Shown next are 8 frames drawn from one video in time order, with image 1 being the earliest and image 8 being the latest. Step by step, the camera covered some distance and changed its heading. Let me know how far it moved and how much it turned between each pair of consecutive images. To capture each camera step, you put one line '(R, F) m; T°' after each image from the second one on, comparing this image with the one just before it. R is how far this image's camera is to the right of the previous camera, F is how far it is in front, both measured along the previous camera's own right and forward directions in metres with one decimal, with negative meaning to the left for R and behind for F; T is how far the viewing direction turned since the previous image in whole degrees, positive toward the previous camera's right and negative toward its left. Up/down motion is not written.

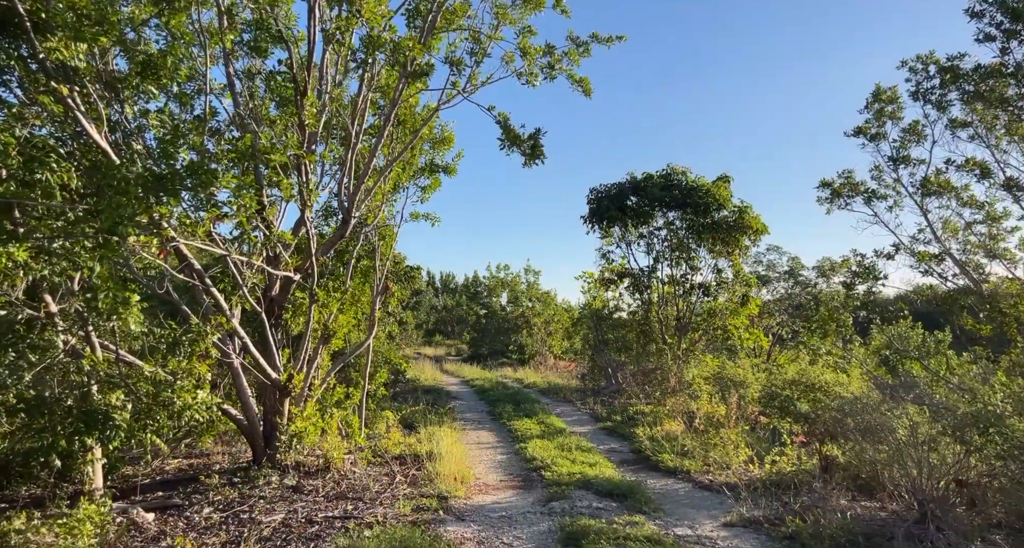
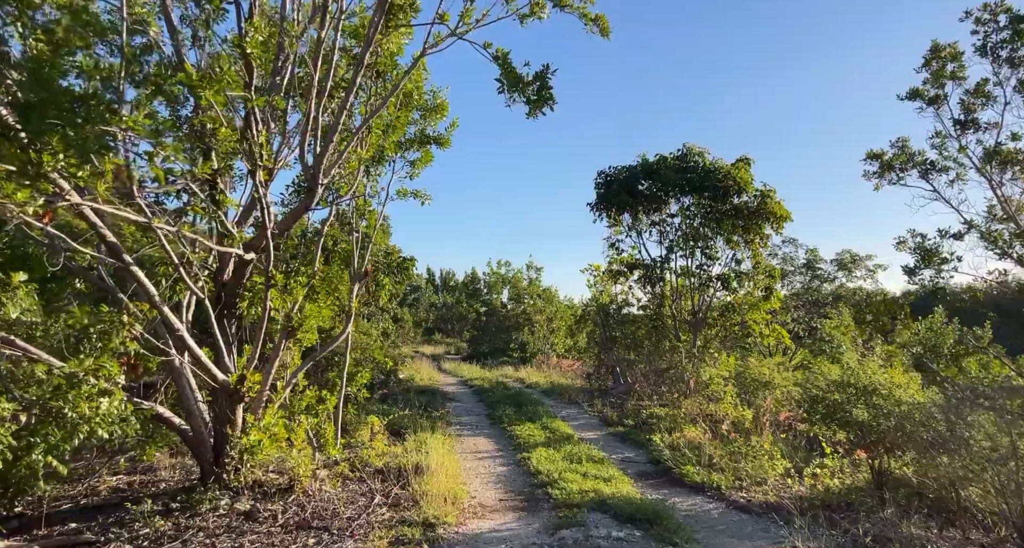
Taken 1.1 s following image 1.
(0.0, +1.0) m; 0°
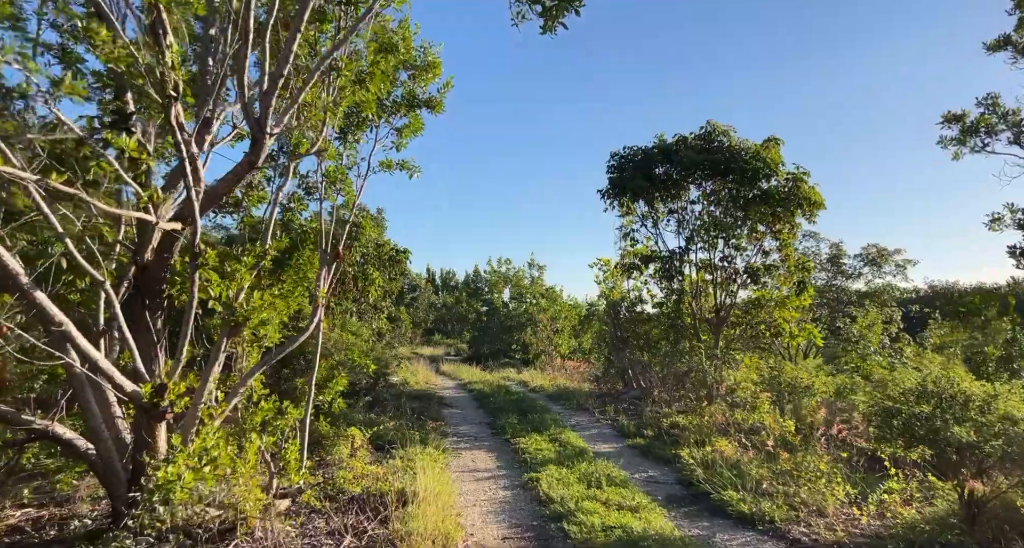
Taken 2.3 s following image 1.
(0.0, +1.1) m; 0°
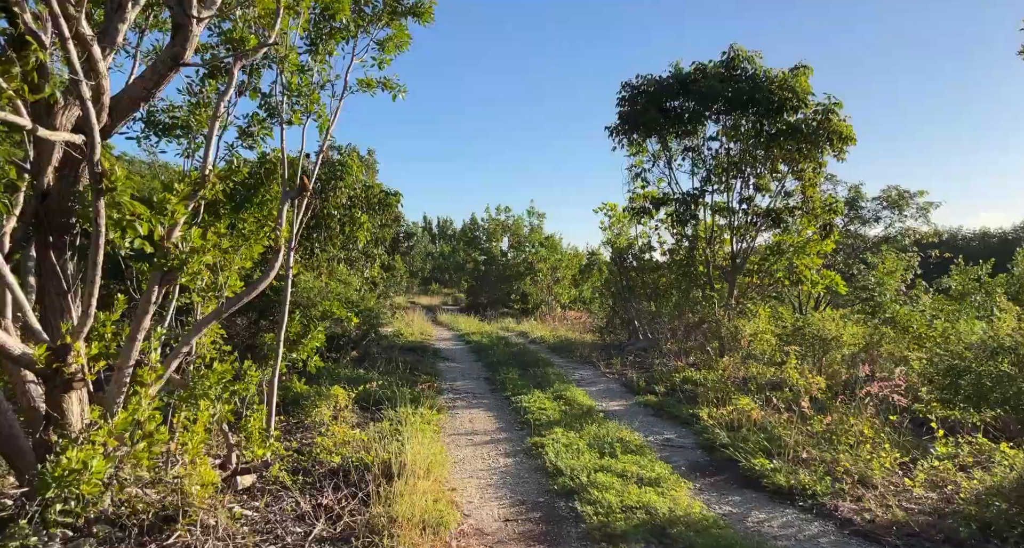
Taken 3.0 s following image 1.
(0.0, +0.8) m; 0°
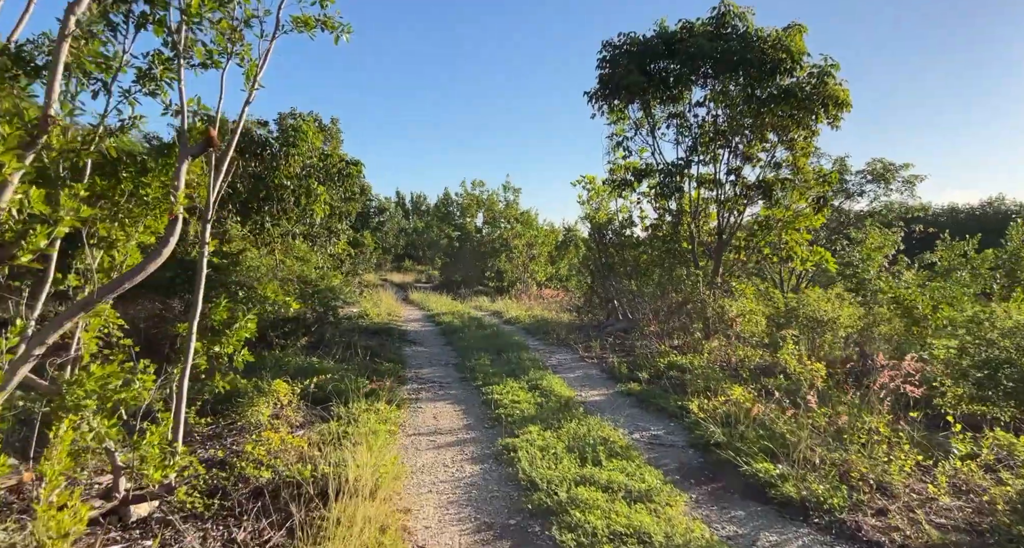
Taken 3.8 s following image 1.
(+0.1, +0.8) m; +2°
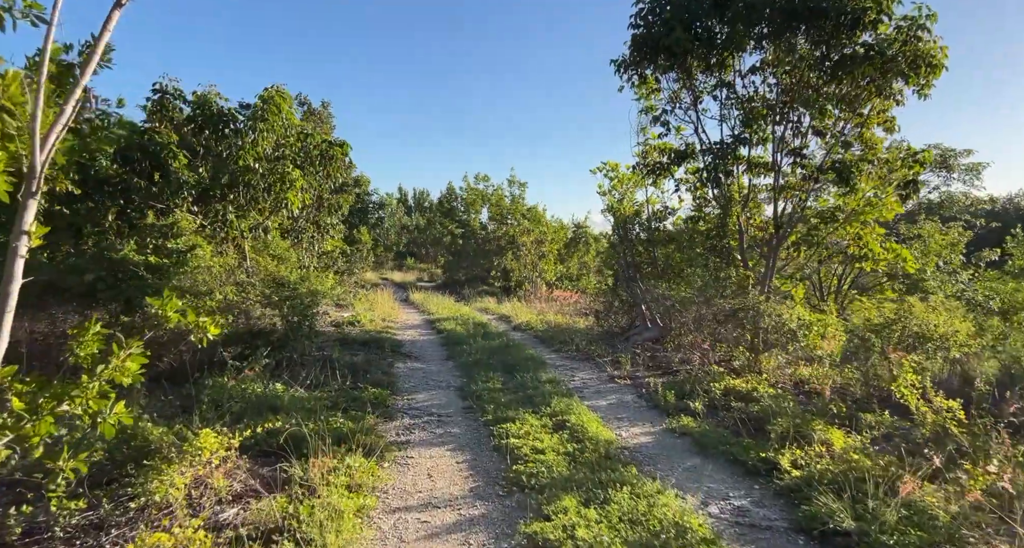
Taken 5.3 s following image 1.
(-0.1, +1.6) m; 0°
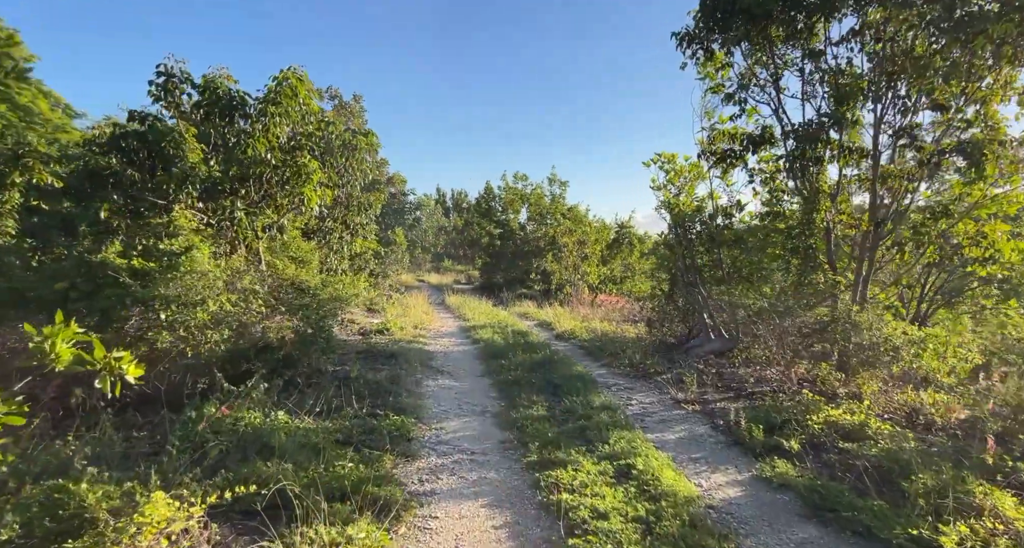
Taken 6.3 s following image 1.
(-0.1, +1.0) m; -4°
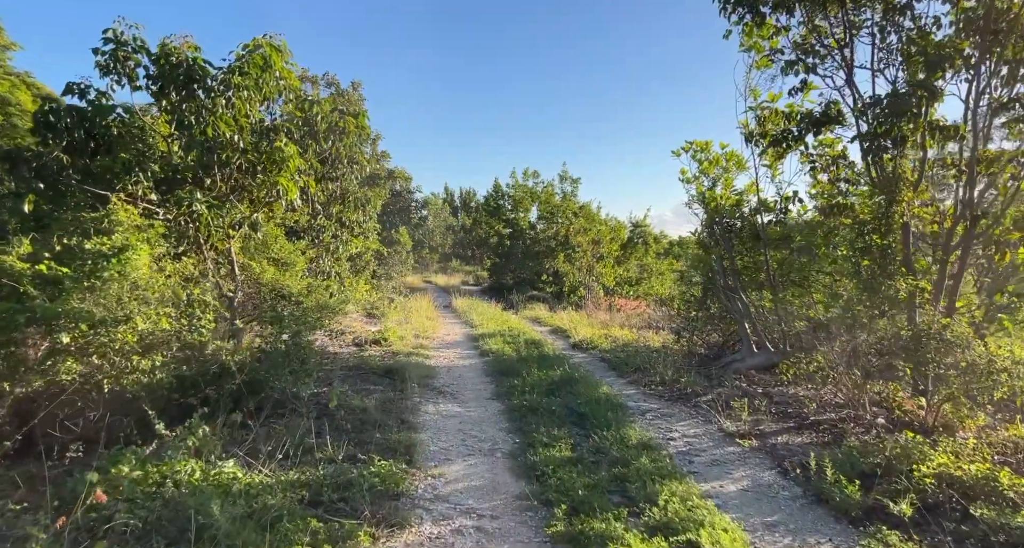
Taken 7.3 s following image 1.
(-0.1, +1.1) m; -1°
